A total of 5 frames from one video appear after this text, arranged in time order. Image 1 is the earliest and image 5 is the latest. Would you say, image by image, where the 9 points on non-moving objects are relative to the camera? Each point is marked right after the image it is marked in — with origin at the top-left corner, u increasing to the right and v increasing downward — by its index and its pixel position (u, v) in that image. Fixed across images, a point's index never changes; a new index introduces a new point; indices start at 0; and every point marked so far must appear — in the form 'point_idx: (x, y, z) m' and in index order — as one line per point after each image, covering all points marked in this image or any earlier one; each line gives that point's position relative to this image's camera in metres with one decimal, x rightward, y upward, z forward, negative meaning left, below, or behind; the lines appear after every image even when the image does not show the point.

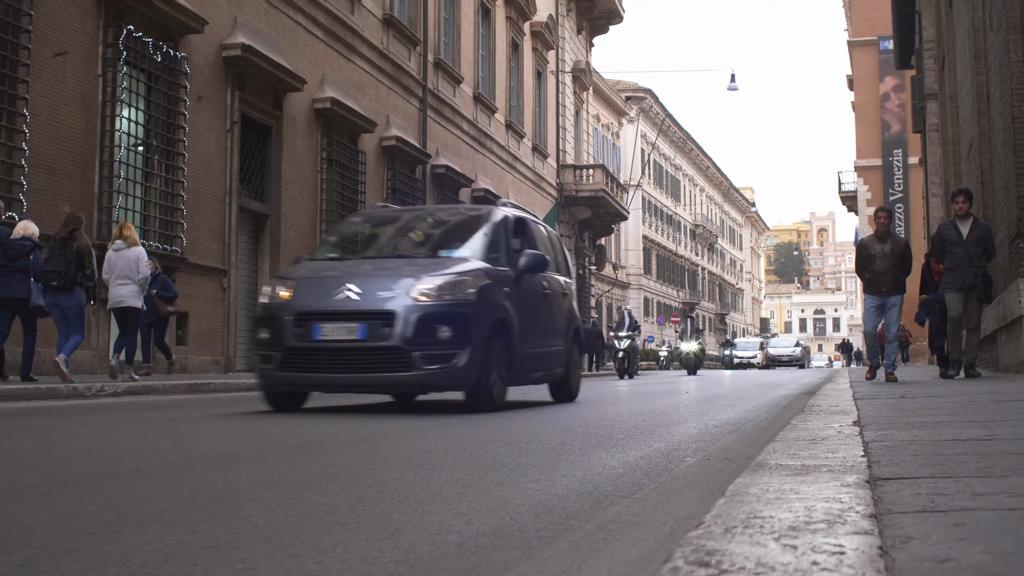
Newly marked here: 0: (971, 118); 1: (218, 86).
0: (+6.1, +2.2, +14.9) m
1: (-4.3, +2.9, +16.3) m
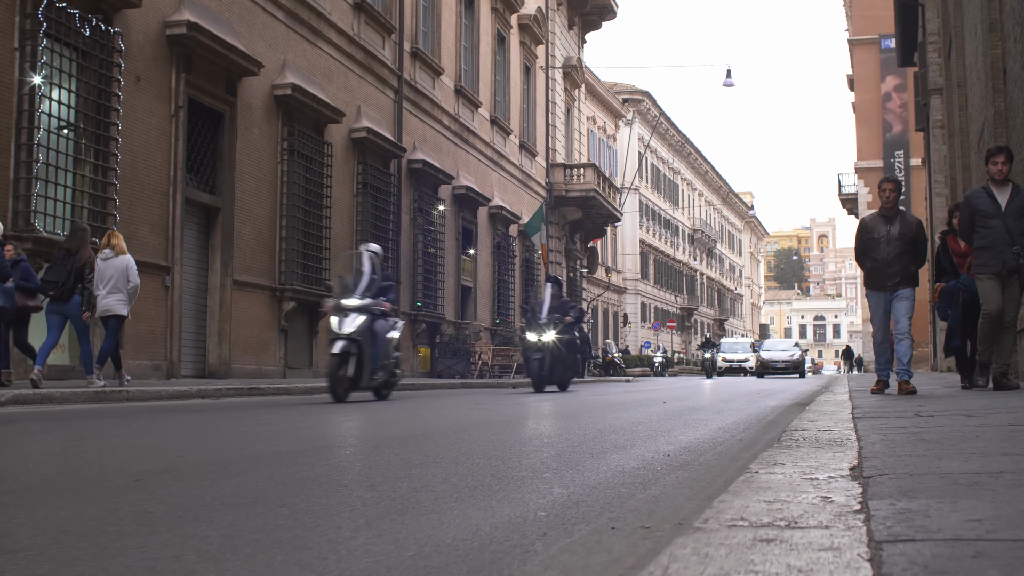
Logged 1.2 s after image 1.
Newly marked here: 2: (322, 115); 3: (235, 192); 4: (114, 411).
0: (+5.7, +2.2, +13.5) m
1: (-4.7, +2.9, +14.9) m
2: (-3.3, +3.0, +19.3) m
3: (-4.1, +1.4, +16.8) m
4: (-3.1, -1.0, +8.8) m
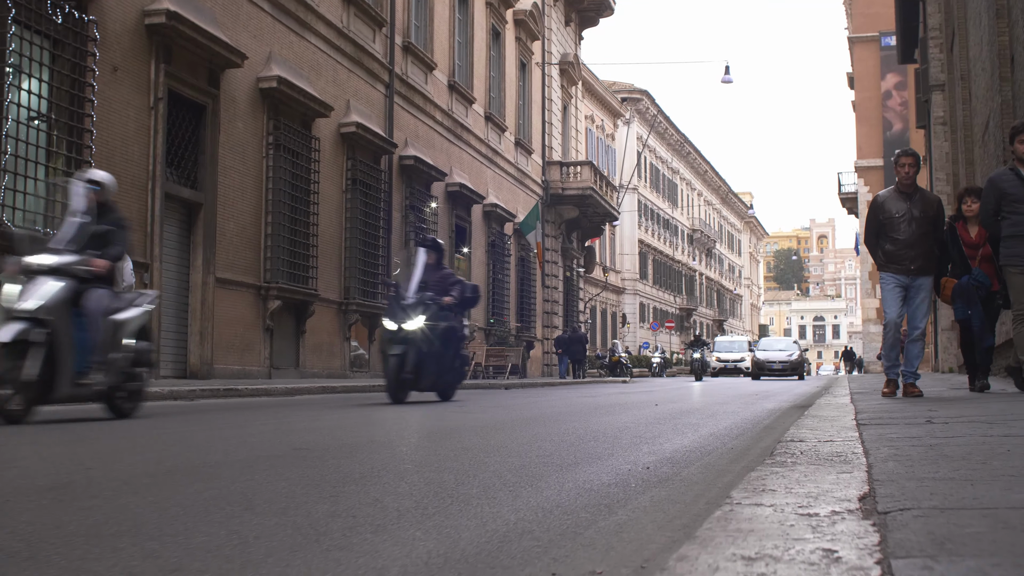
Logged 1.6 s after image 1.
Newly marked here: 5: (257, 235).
0: (+5.5, +2.3, +13.1) m
1: (-4.8, +3.0, +14.5) m
2: (-3.4, +3.0, +18.8) m
3: (-4.3, +1.5, +16.3) m
4: (-3.3, -0.9, +8.4) m
5: (-4.0, +0.8, +17.4) m
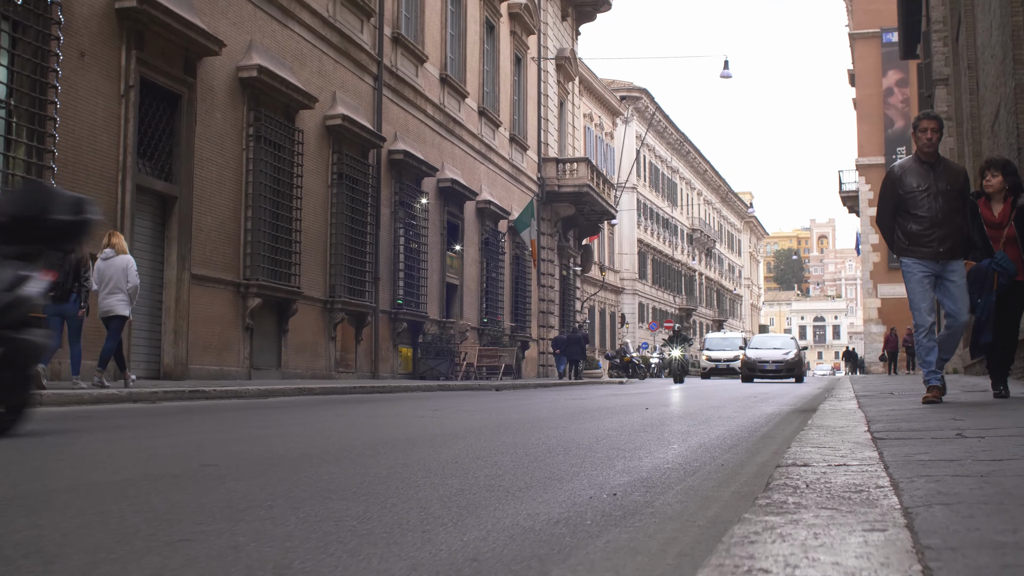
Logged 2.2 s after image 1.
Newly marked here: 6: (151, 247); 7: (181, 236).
0: (+5.4, +2.3, +12.4) m
1: (-5.0, +3.0, +13.8) m
2: (-3.5, +3.0, +18.1) m
3: (-4.4, +1.5, +15.6) m
4: (-3.4, -0.9, +7.7) m
5: (-4.1, +0.9, +16.7) m
6: (-4.8, +0.5, +15.0) m
7: (-4.5, +0.7, +15.3) m
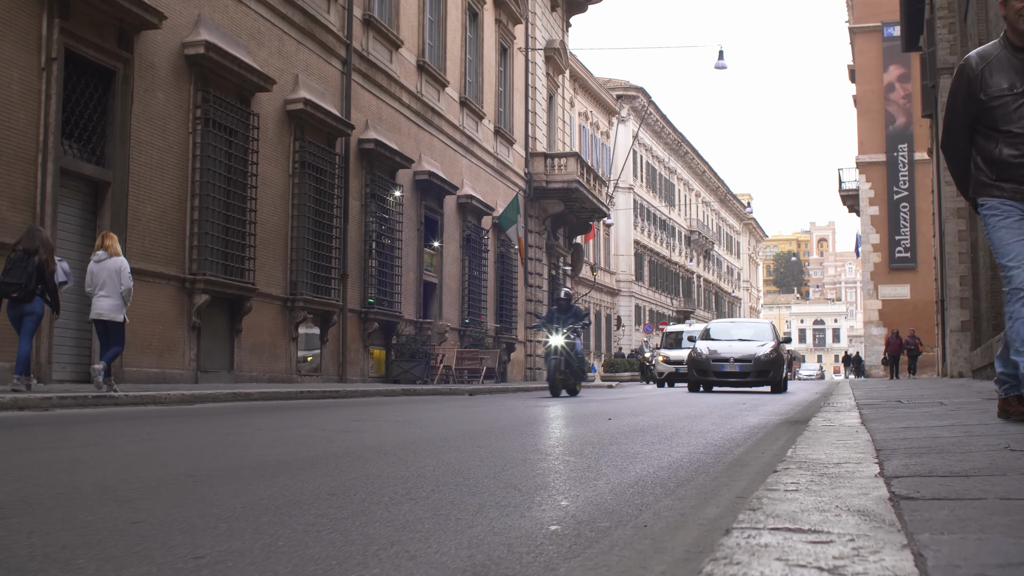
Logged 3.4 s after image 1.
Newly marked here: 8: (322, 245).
0: (+5.0, +2.4, +11.0) m
1: (-5.4, +3.1, +12.4) m
2: (-4.0, +3.1, +16.7) m
3: (-4.9, +1.6, +14.3) m
4: (-3.8, -0.8, +6.3) m
5: (-4.6, +0.9, +15.4) m
6: (-5.3, +0.6, +13.6) m
7: (-4.9, +0.8, +13.9) m
8: (-3.3, +0.8, +19.6) m
